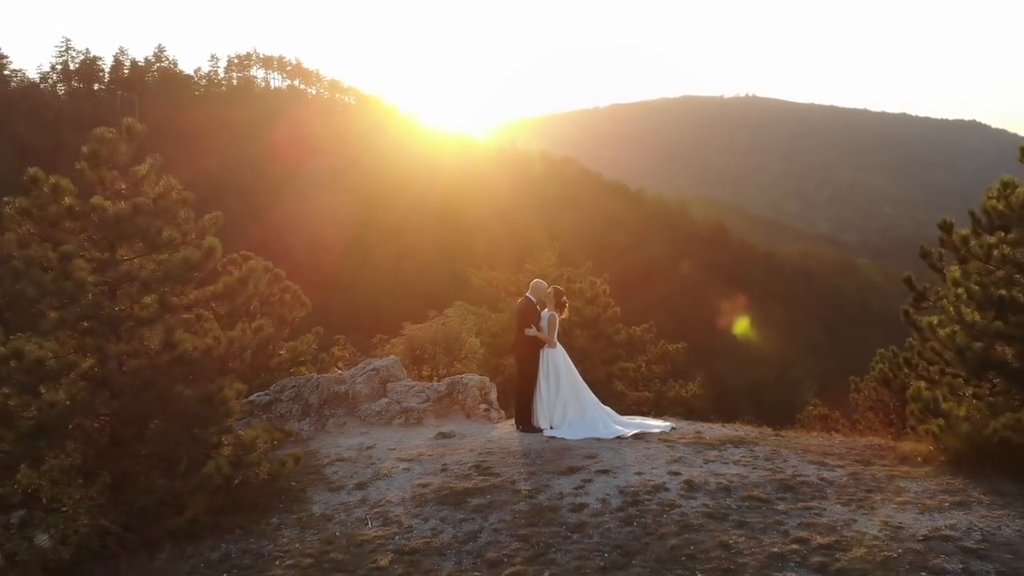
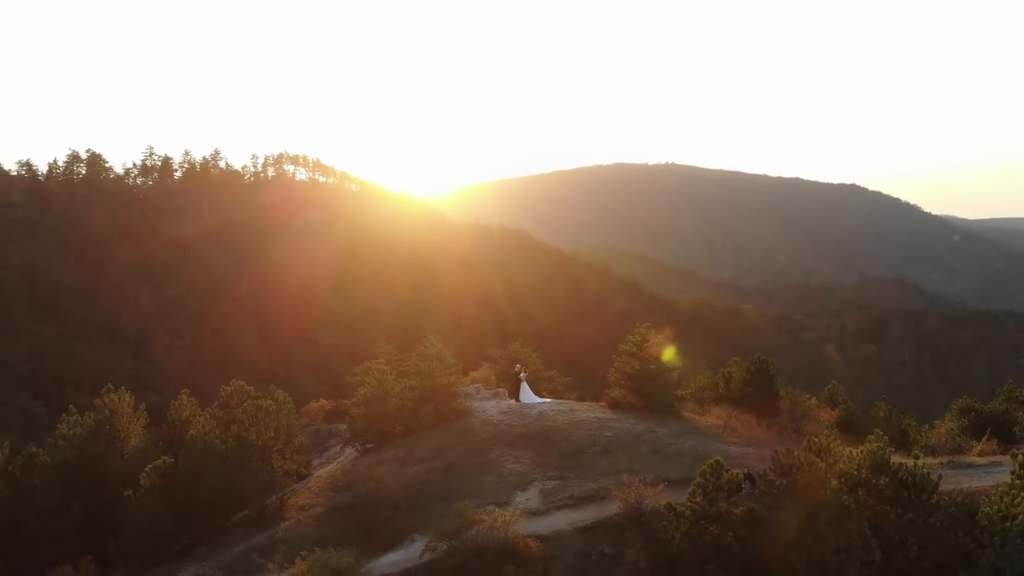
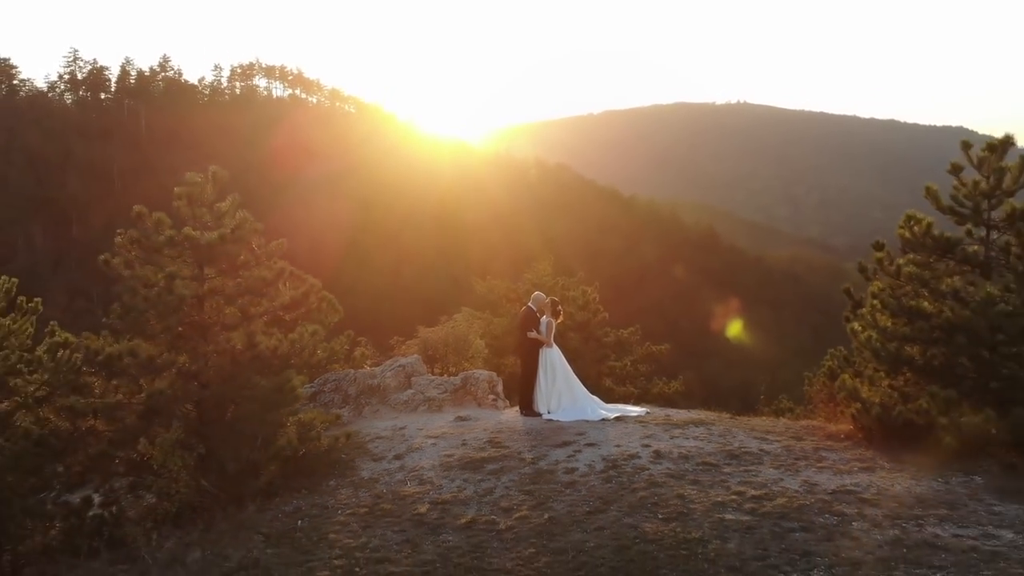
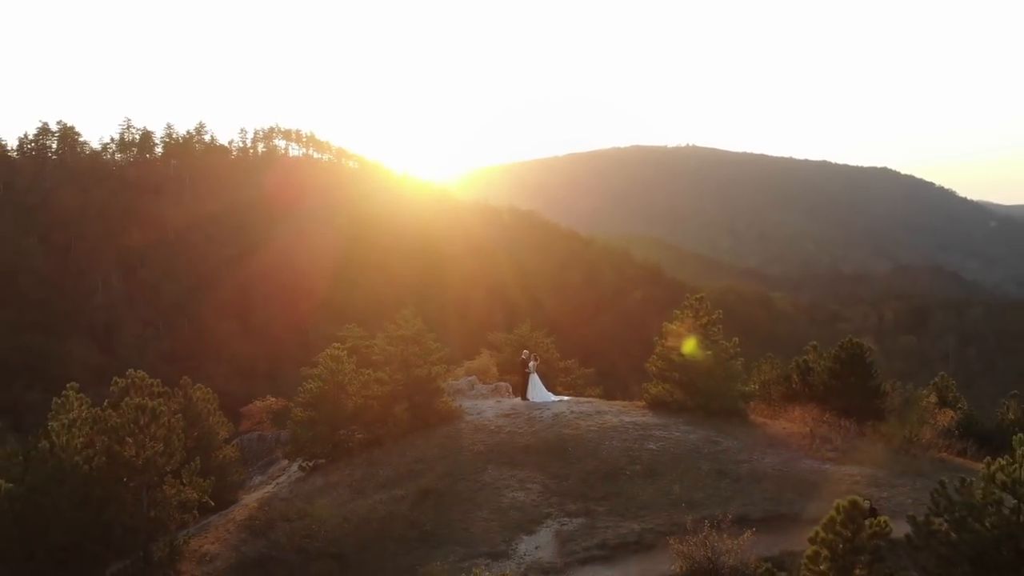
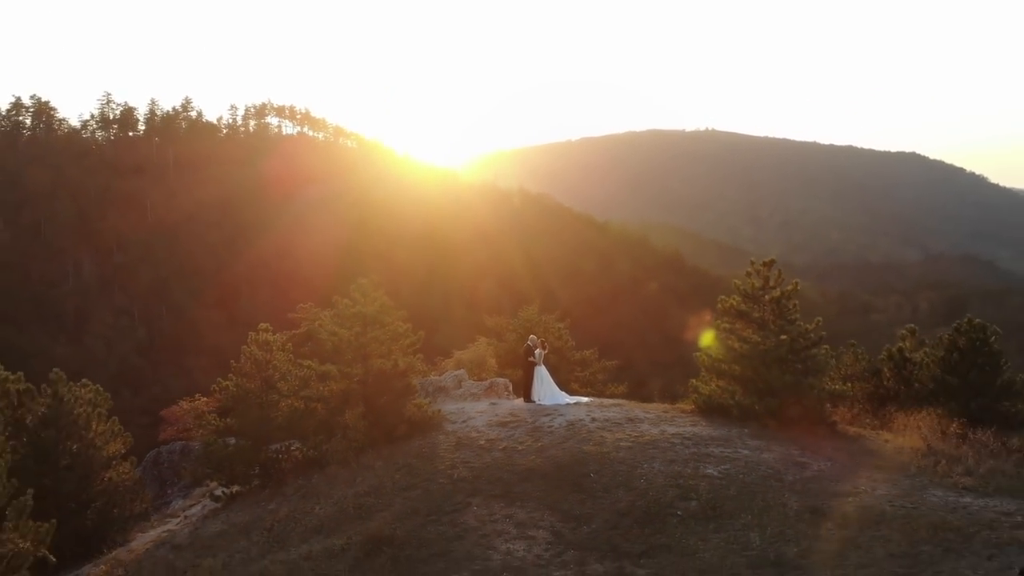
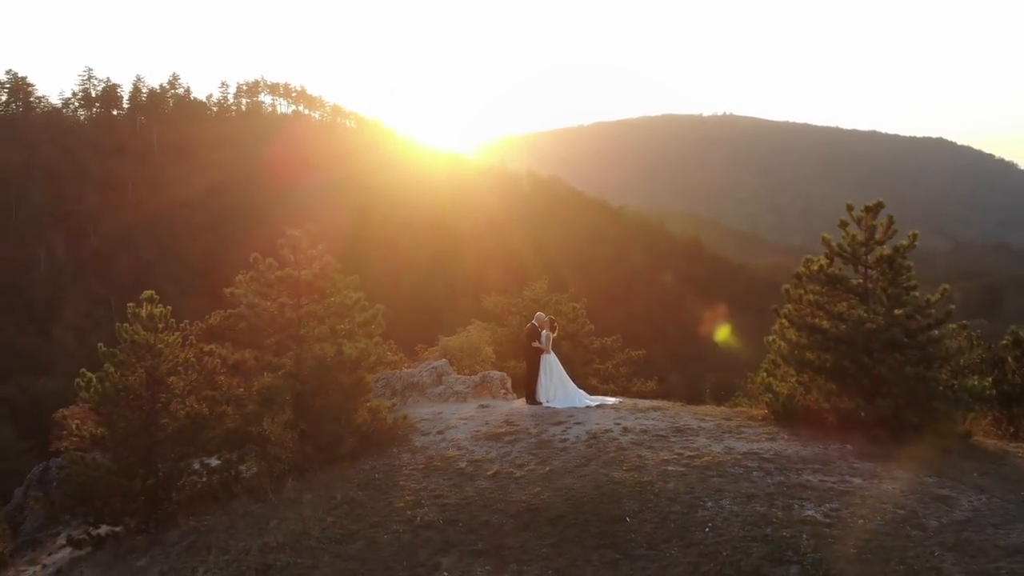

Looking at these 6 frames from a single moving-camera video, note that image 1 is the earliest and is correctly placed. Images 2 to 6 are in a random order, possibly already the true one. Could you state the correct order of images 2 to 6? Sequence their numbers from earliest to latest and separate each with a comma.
3, 6, 5, 4, 2
